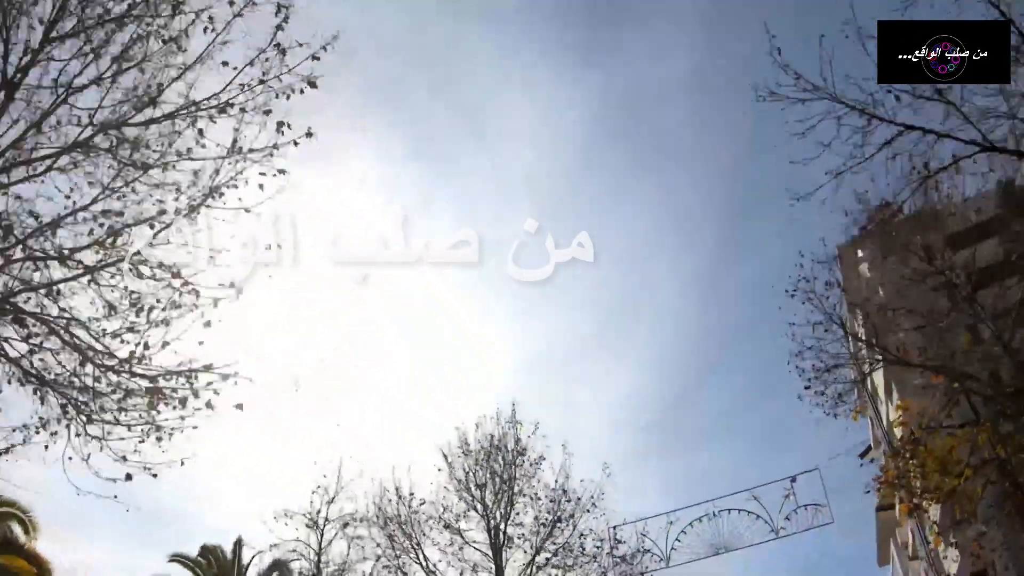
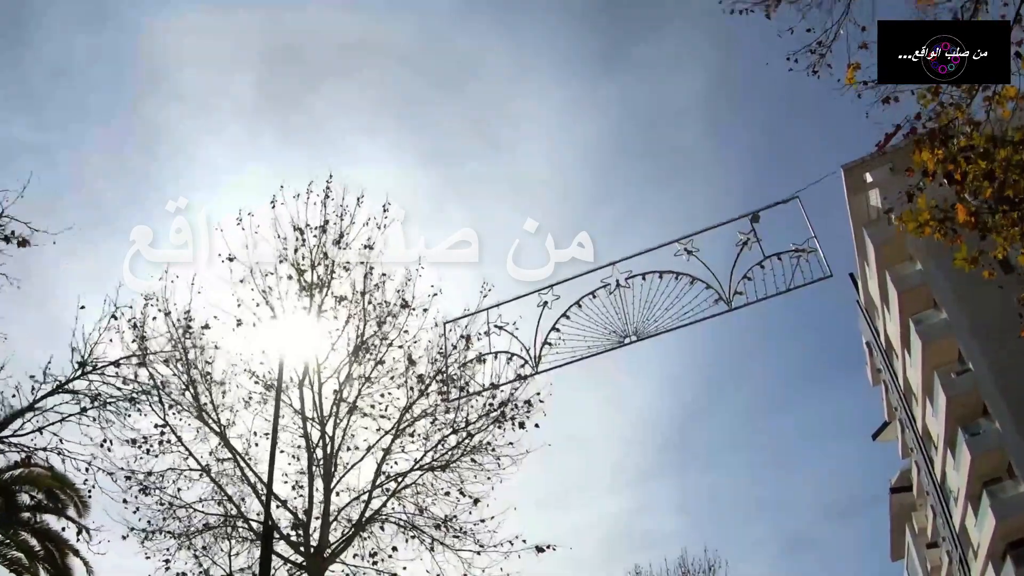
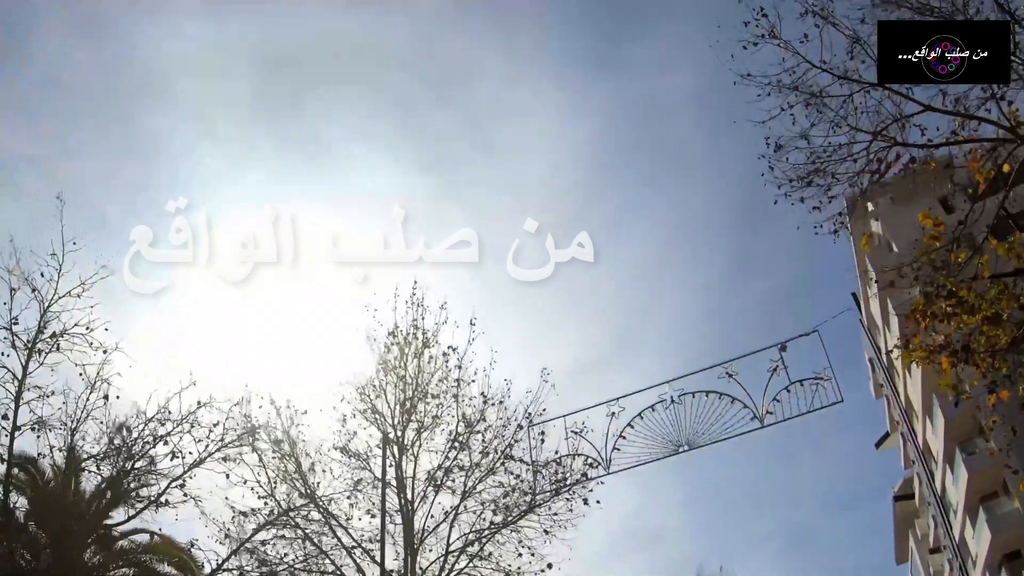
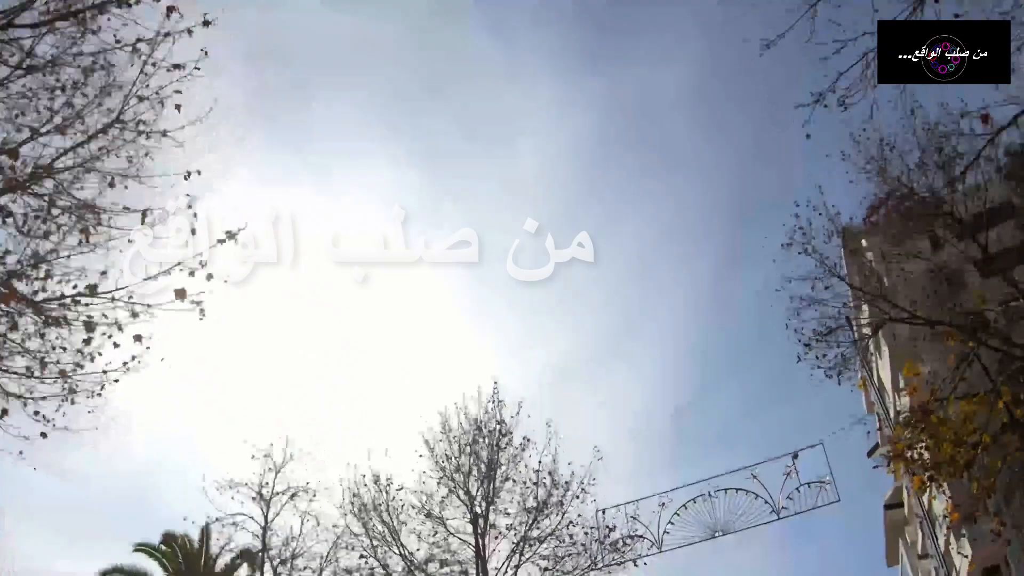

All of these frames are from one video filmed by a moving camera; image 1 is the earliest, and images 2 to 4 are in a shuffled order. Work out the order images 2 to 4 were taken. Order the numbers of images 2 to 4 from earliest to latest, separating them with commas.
4, 3, 2
